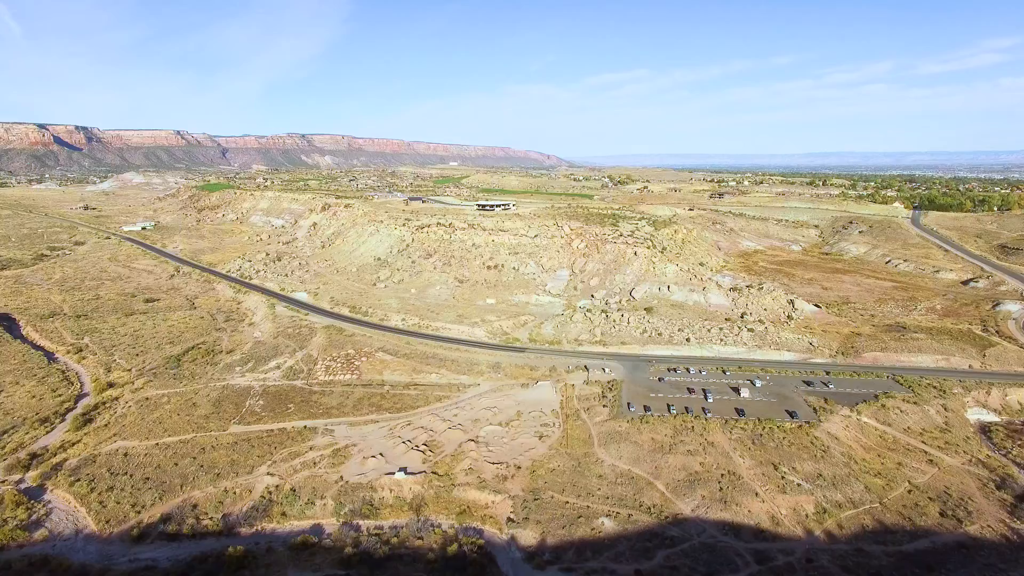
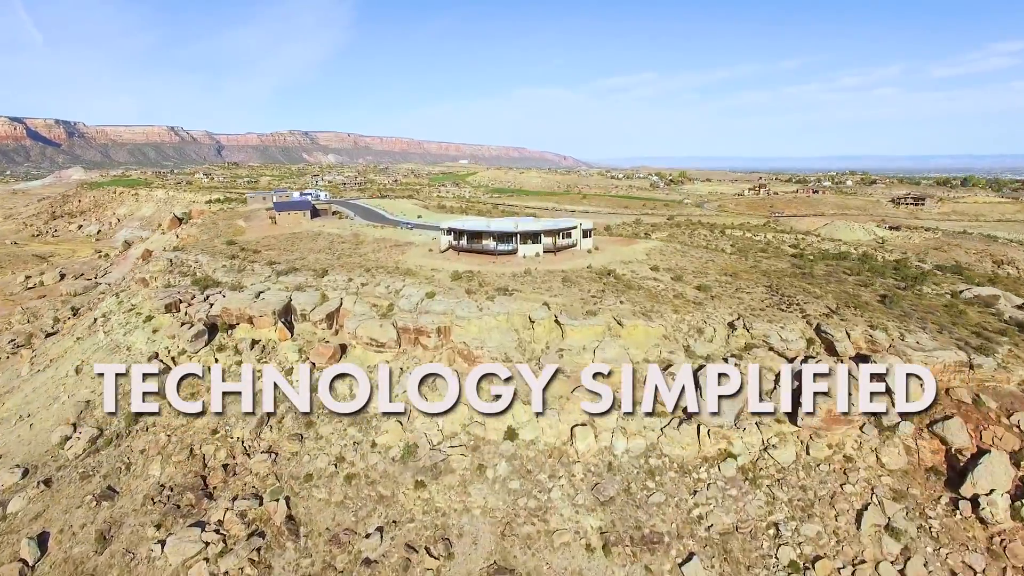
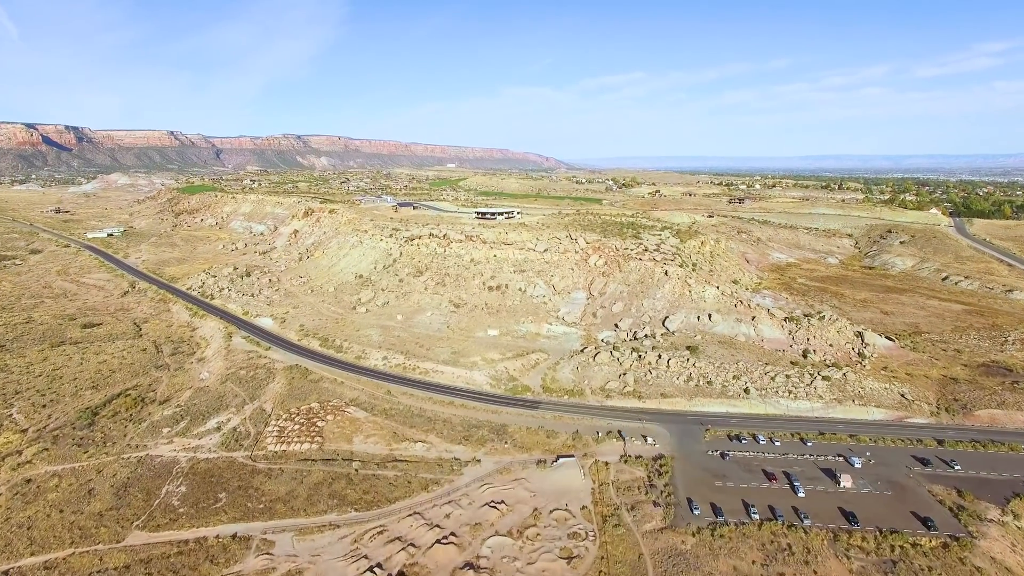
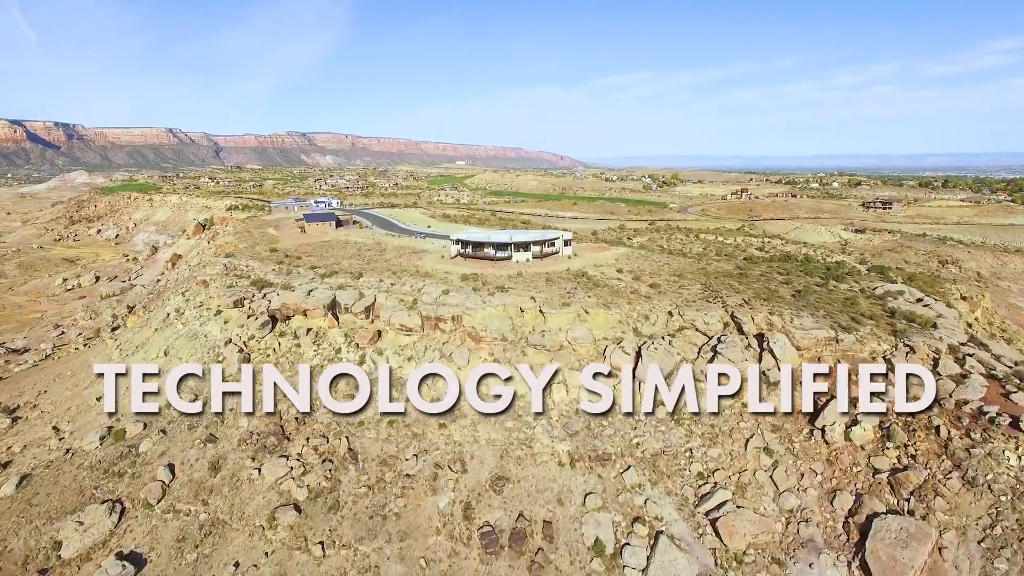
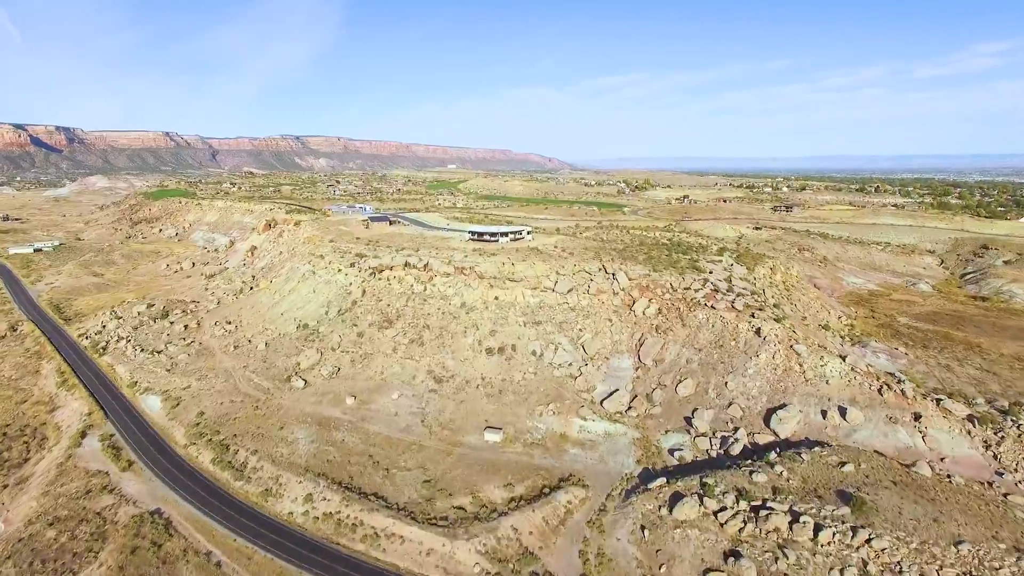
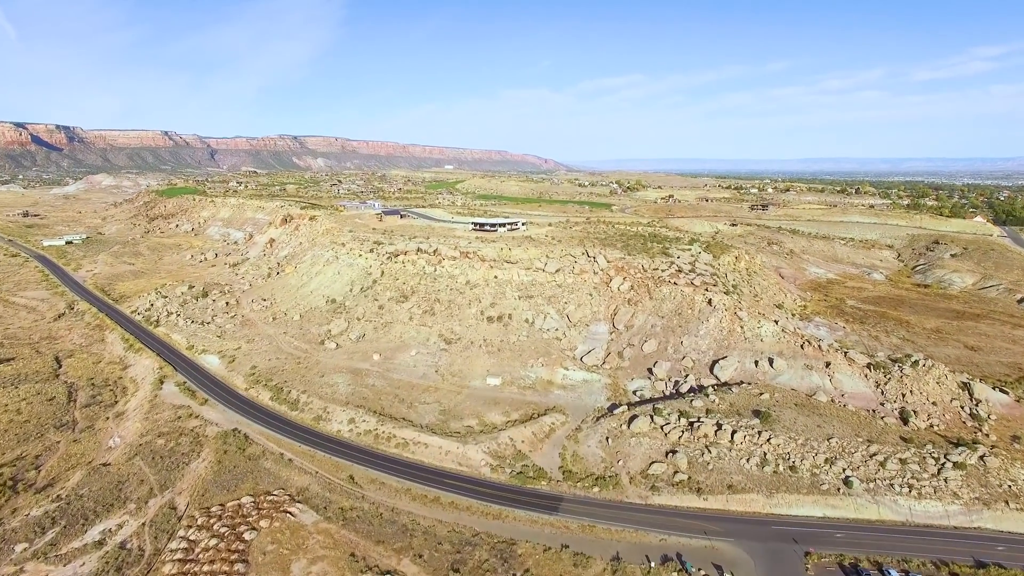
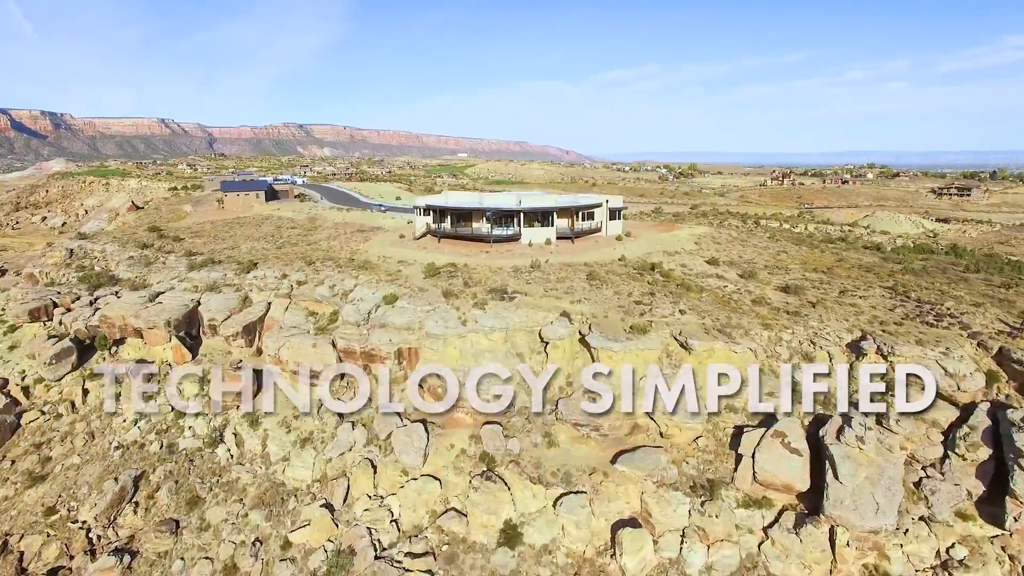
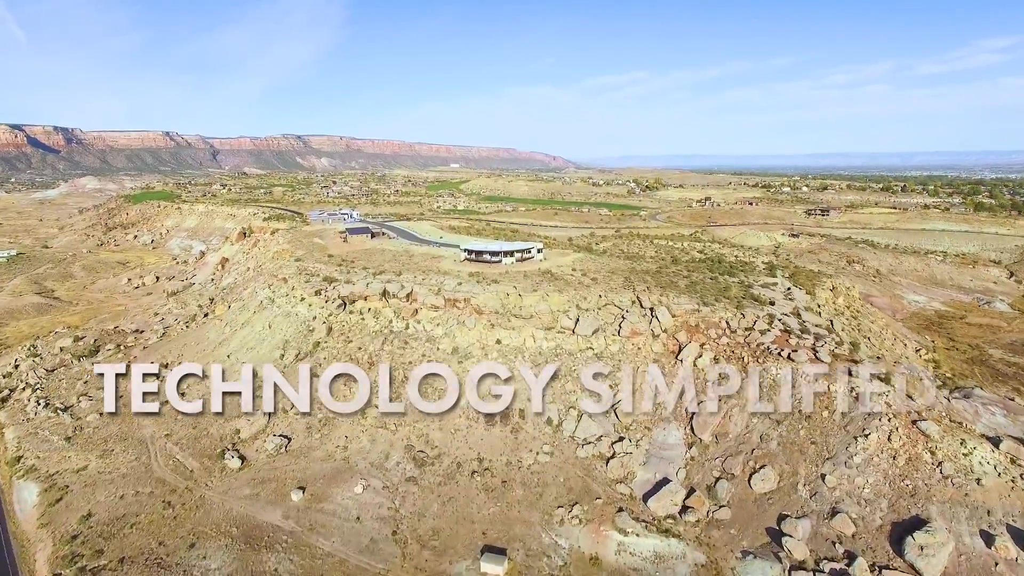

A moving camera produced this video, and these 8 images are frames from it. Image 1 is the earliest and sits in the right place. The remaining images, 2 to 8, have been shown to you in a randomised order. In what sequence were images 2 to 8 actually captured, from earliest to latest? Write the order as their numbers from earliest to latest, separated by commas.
3, 6, 5, 8, 4, 2, 7
